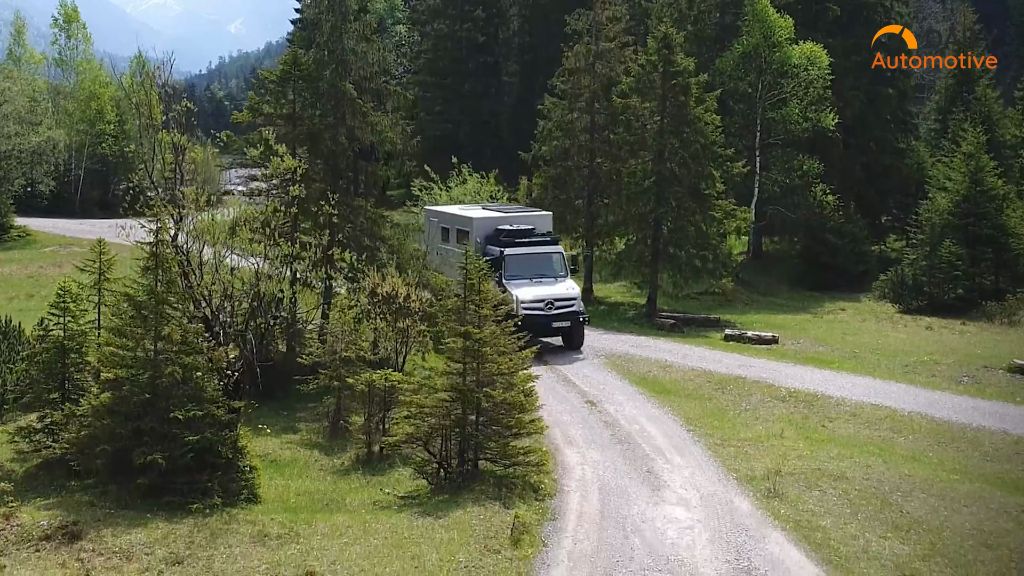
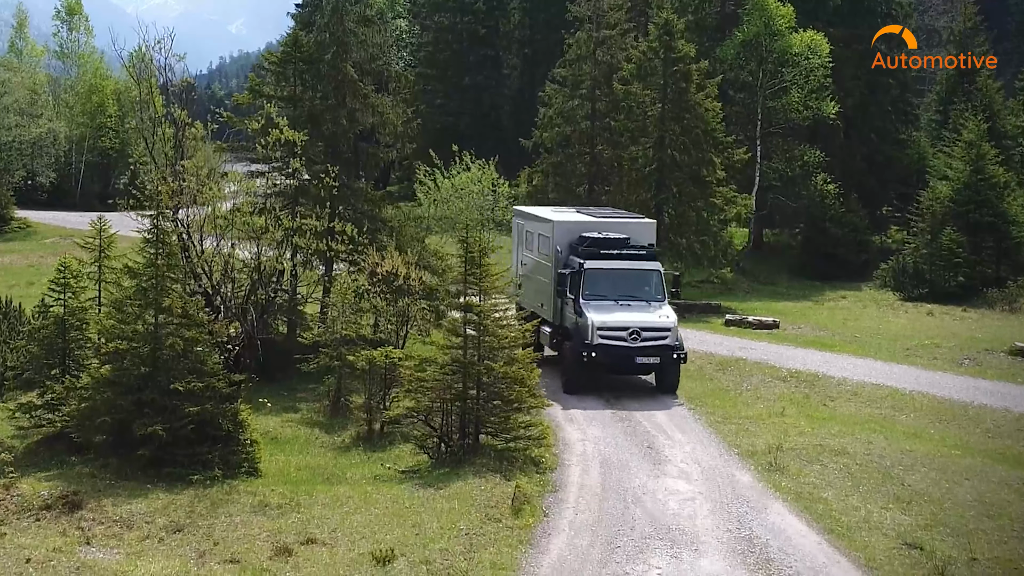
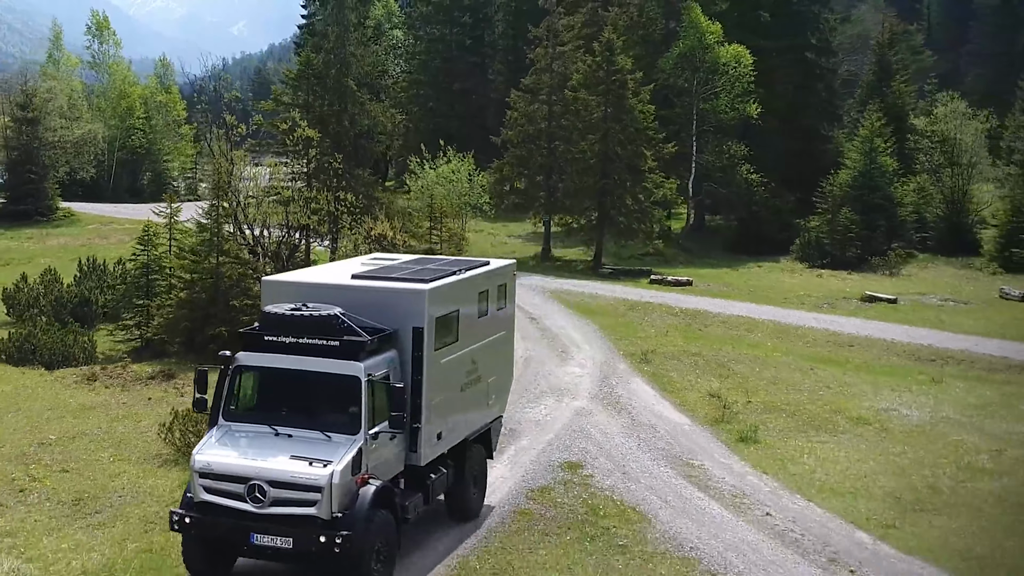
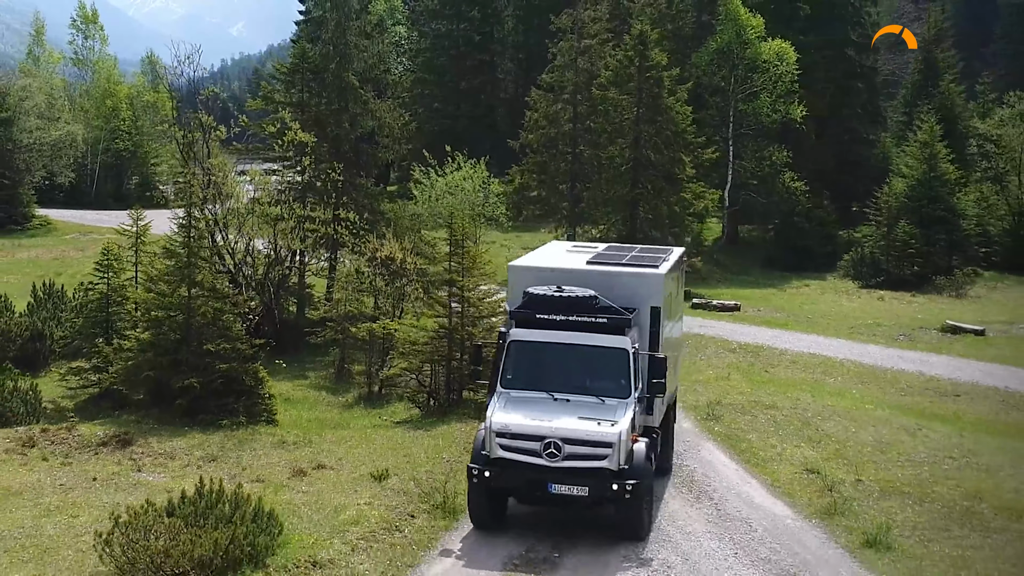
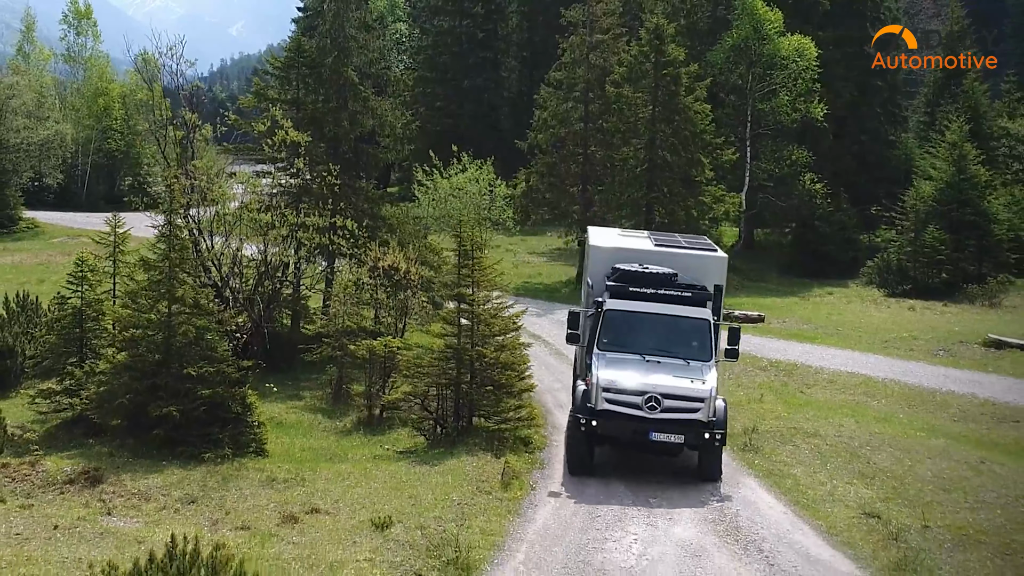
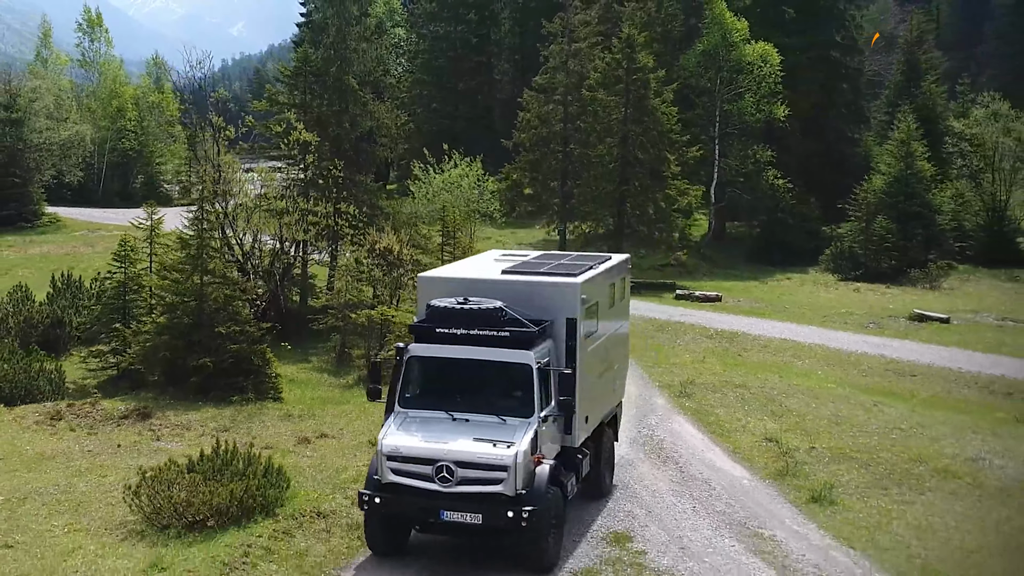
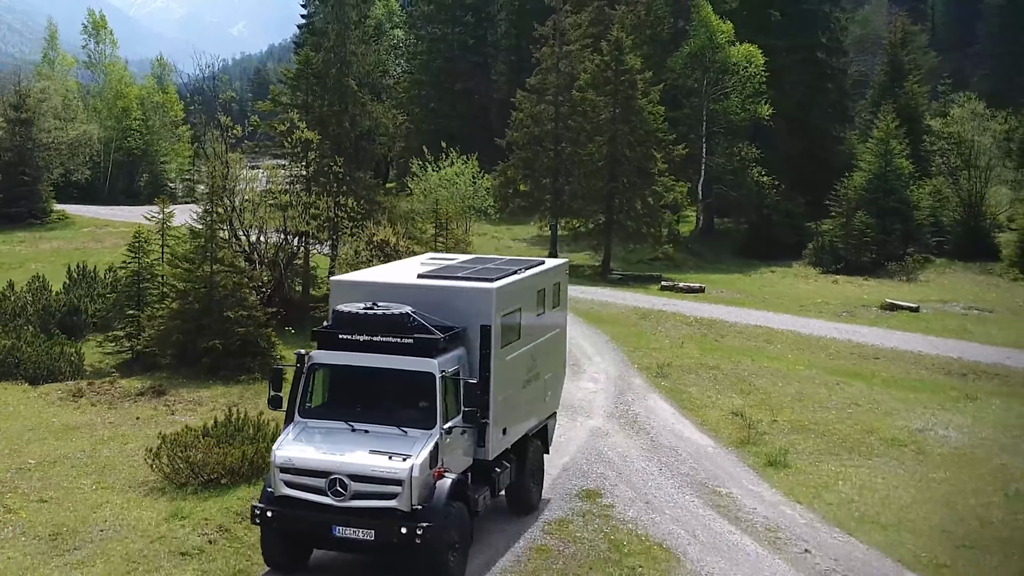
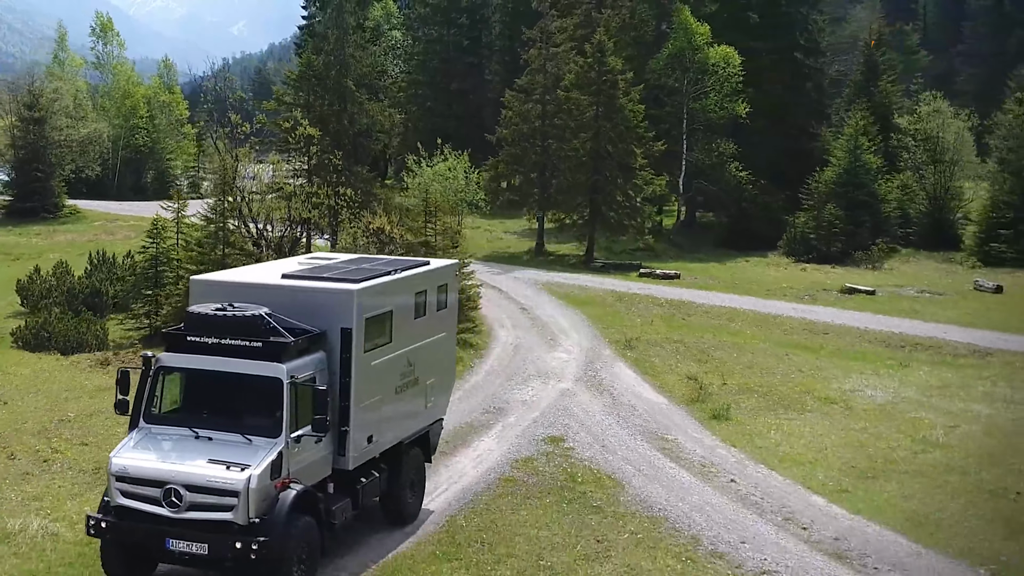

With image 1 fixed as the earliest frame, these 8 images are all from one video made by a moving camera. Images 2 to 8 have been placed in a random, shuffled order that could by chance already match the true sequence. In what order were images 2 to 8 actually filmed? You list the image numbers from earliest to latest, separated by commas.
2, 5, 4, 6, 7, 3, 8
